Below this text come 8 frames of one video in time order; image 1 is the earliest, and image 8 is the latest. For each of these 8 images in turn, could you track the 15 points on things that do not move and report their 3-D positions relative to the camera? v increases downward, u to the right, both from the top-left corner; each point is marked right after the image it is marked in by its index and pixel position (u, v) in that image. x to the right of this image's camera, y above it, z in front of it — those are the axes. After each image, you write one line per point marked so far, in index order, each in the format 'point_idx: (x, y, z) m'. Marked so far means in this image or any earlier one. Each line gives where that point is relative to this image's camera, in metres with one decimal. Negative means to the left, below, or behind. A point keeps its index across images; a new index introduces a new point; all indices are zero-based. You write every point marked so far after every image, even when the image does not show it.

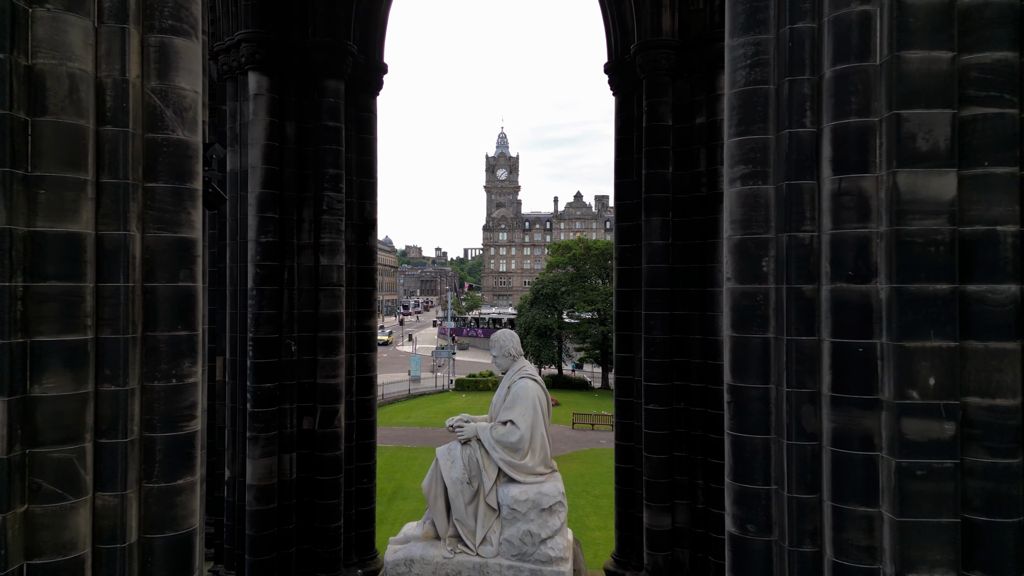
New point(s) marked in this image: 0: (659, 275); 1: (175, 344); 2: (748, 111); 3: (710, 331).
0: (+2.1, +0.2, +10.4) m
1: (-2.4, -0.4, +5.1) m
2: (+1.6, +1.2, +5.0) m
3: (+2.7, -0.6, +10.2) m
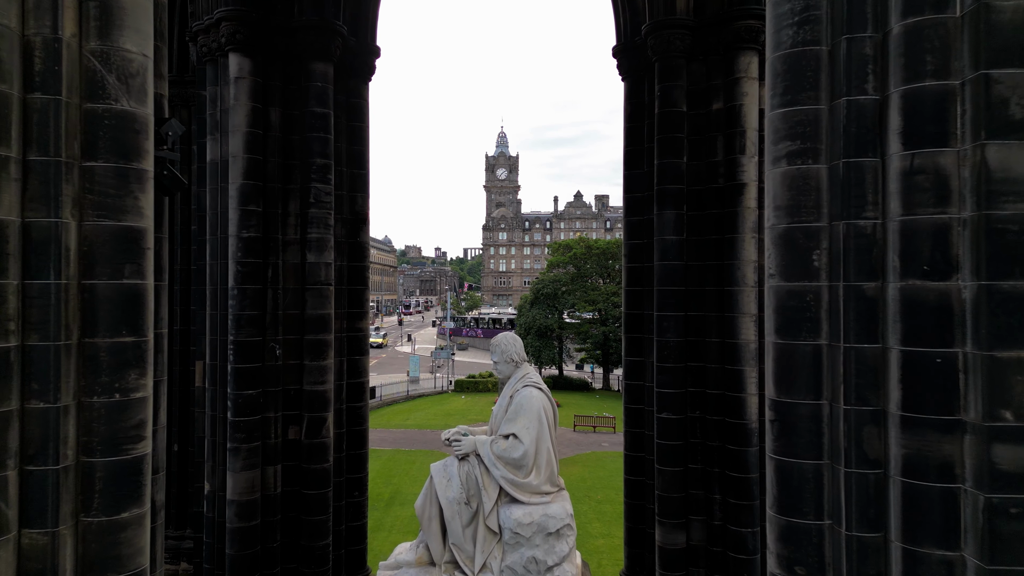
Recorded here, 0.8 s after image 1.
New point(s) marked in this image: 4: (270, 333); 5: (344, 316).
0: (+2.1, +0.2, +9.7) m
1: (-2.3, -0.4, +4.3) m
2: (+1.7, +1.2, +4.3) m
3: (+2.8, -0.6, +9.4) m
4: (-3.2, -0.6, +9.7) m
5: (-2.4, -0.4, +10.6) m
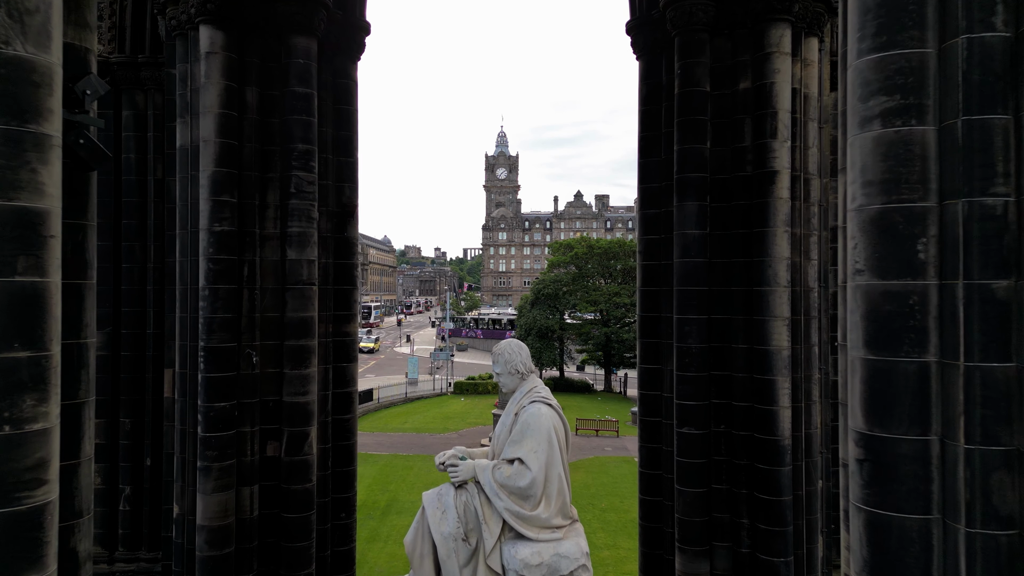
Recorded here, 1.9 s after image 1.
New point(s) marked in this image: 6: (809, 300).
0: (+2.2, +0.2, +8.7) m
1: (-2.3, -0.4, +3.3) m
2: (+1.7, +1.2, +3.3) m
3: (+2.8, -0.6, +8.4) m
4: (-3.2, -0.6, +8.7) m
5: (-2.4, -0.4, +9.6) m
6: (+3.5, -0.1, +8.7) m
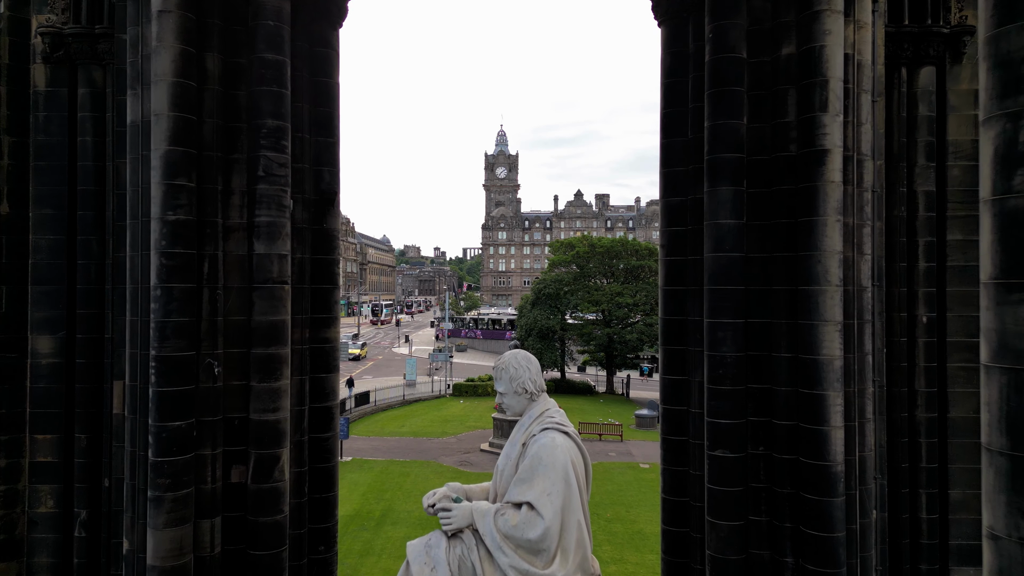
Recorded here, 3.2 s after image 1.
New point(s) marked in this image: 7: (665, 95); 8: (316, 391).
0: (+2.2, +0.2, +7.4) m
1: (-2.2, -0.4, +2.1) m
2: (+1.7, +1.2, +2.0) m
3: (+2.9, -0.6, +7.2) m
4: (-3.1, -0.6, +7.5) m
5: (-2.3, -0.4, +8.3) m
6: (+3.6, -0.1, +7.4) m
7: (+1.8, +2.3, +8.6) m
8: (-2.2, -1.2, +8.4) m
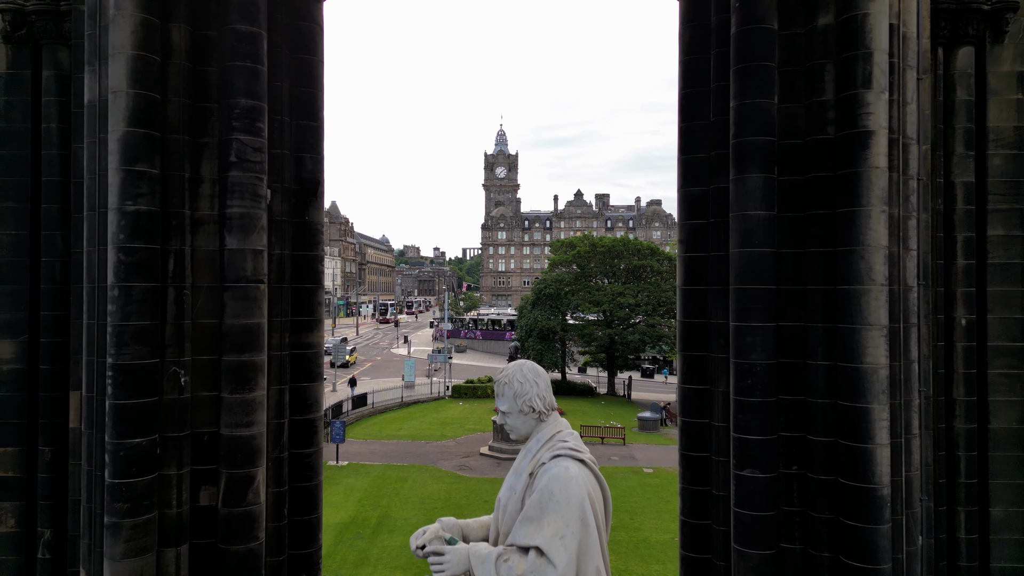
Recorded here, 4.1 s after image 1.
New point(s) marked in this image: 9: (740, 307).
0: (+2.2, +0.2, +6.6) m
1: (-2.2, -0.4, +1.3) m
2: (+1.8, +1.2, +1.2) m
3: (+2.9, -0.6, +6.4) m
4: (-3.1, -0.6, +6.6) m
5: (-2.3, -0.4, +7.5) m
6: (+3.6, -0.1, +6.6) m
7: (+1.8, +2.3, +7.8) m
8: (-2.2, -1.2, +7.5) m
9: (+2.1, -0.2, +6.7) m
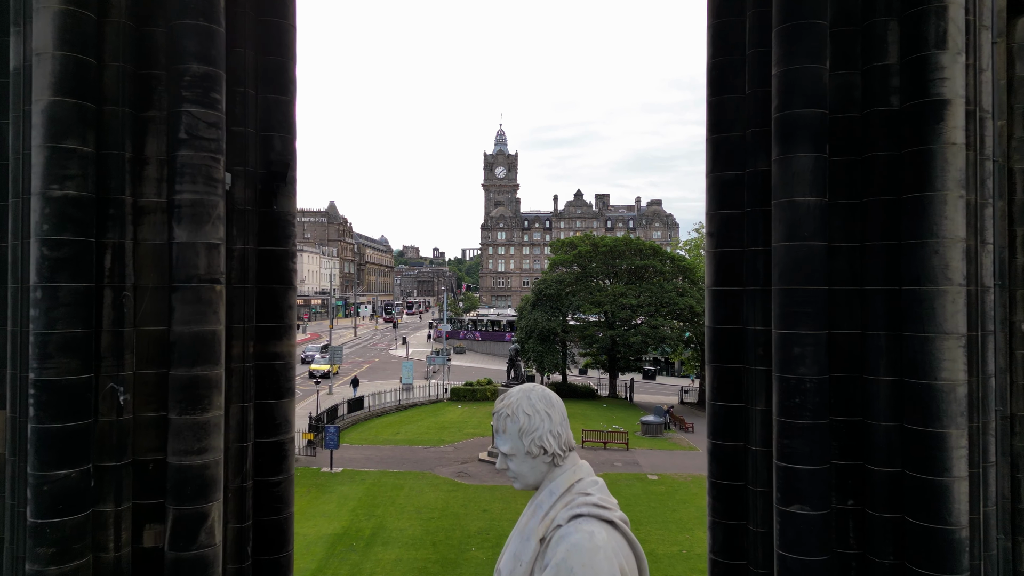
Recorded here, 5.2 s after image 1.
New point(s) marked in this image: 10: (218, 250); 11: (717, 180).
0: (+2.3, +0.2, +5.6) m
1: (-2.2, -0.4, +0.2) m
2: (+1.8, +1.2, +0.1) m
3: (+2.9, -0.6, +5.3) m
4: (-3.1, -0.6, +5.6) m
5: (-2.3, -0.4, +6.4) m
6: (+3.6, -0.1, +5.6) m
7: (+1.8, +2.3, +6.7) m
8: (-2.2, -1.2, +6.5) m
9: (+2.1, -0.2, +5.6) m
10: (-2.3, +0.3, +5.8) m
11: (+1.8, +1.0, +6.5) m
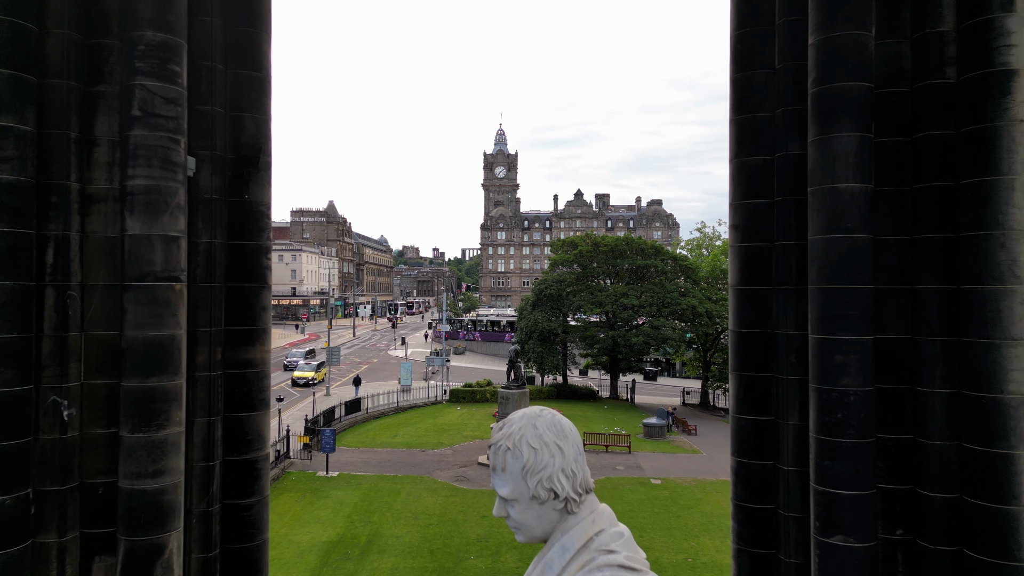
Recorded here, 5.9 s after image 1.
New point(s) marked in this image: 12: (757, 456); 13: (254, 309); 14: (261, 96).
0: (+2.3, +0.2, +4.8) m
1: (-2.2, -0.4, -0.5) m
2: (+1.8, +1.2, -0.6) m
3: (+2.9, -0.6, +4.6) m
4: (-3.1, -0.6, +4.9) m
5: (-2.3, -0.4, +5.7) m
6: (+3.6, -0.1, +4.9) m
7: (+1.8, +2.3, +6.0) m
8: (-2.2, -1.2, +5.8) m
9: (+2.1, -0.2, +4.9) m
10: (-2.3, +0.3, +5.1) m
11: (+1.8, +1.0, +5.8) m
12: (+1.9, -1.3, +5.7) m
13: (-2.1, -0.2, +5.9) m
14: (-2.1, +1.6, +6.0) m
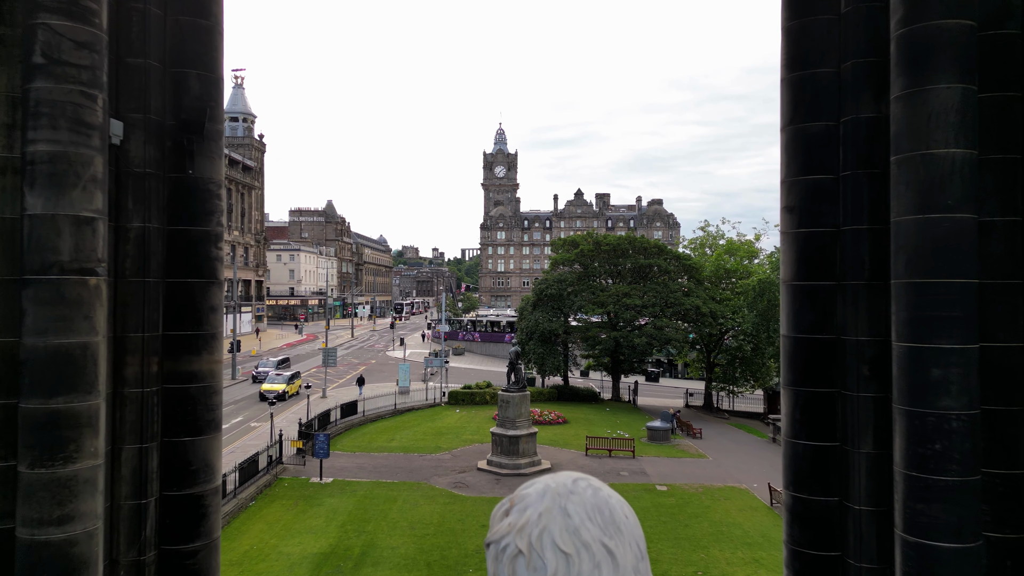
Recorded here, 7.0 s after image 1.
0: (+2.3, +0.2, +3.8) m
1: (-2.1, -0.3, -1.6) m
2: (+1.8, +1.3, -1.6) m
3: (+2.9, -0.6, +3.6) m
4: (-3.0, -0.6, +3.8) m
5: (-2.3, -0.4, +4.7) m
6: (+3.6, -0.1, +3.8) m
7: (+1.9, +2.3, +5.0) m
8: (-2.2, -1.1, +4.7) m
9: (+2.1, -0.1, +3.9) m
10: (-2.3, +0.3, +4.1) m
11: (+1.9, +1.0, +4.8) m
12: (+1.9, -1.3, +4.6) m
13: (-2.0, -0.1, +4.9) m
14: (-2.0, +1.6, +4.9) m
